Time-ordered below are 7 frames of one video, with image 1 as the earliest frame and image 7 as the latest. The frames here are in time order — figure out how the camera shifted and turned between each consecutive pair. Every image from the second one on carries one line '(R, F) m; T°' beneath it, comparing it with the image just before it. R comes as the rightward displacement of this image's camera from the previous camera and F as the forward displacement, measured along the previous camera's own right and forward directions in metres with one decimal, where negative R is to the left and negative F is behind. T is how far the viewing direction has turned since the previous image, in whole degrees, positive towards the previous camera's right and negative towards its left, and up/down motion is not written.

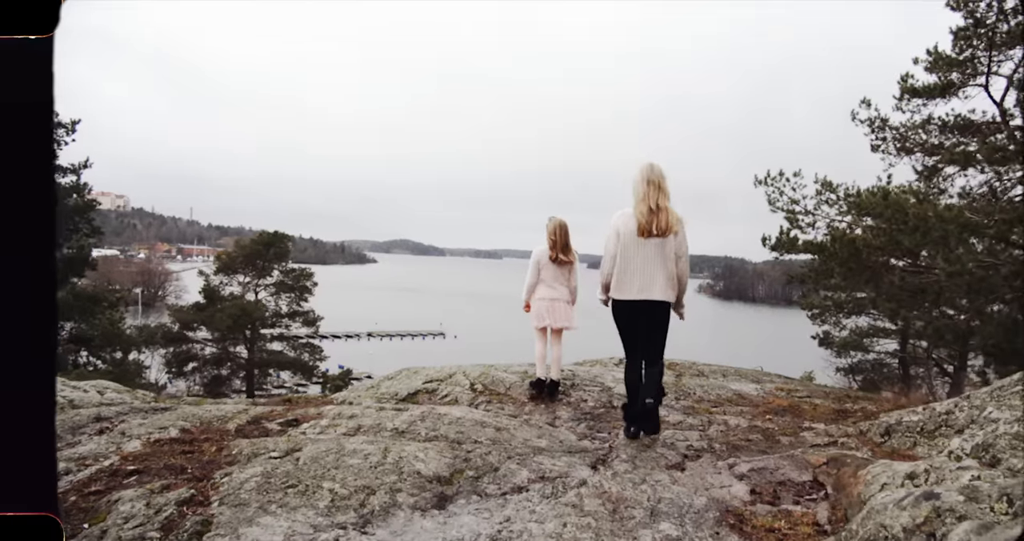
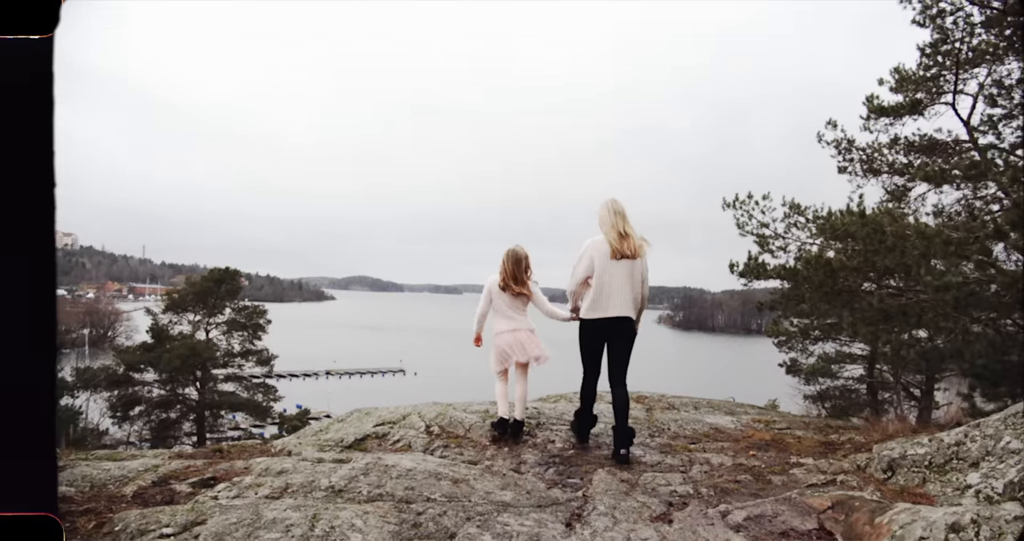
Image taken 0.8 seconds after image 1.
(0.0, +0.5) m; +3°
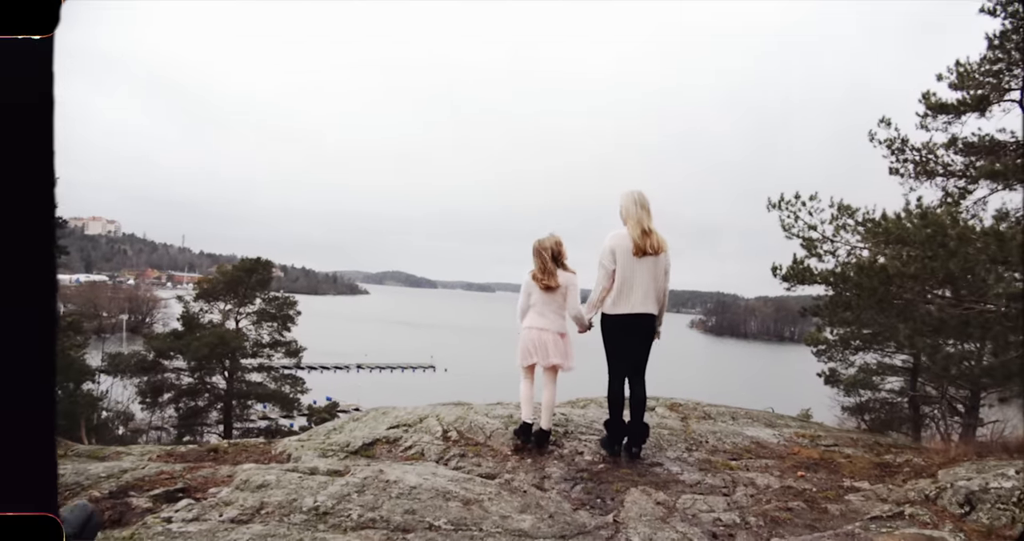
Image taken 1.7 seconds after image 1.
(0.0, +0.5) m; -3°
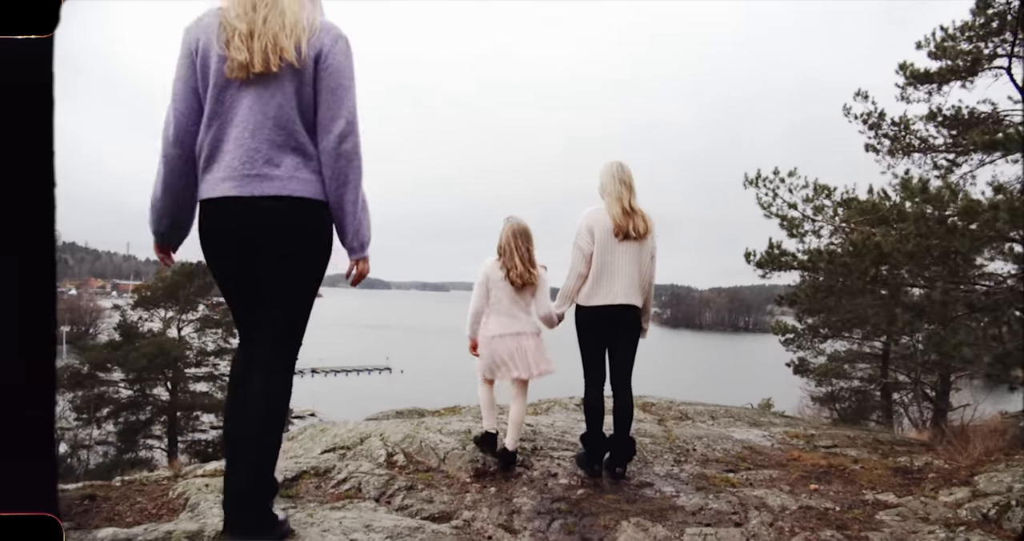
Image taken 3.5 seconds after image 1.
(0.0, +0.9) m; +4°
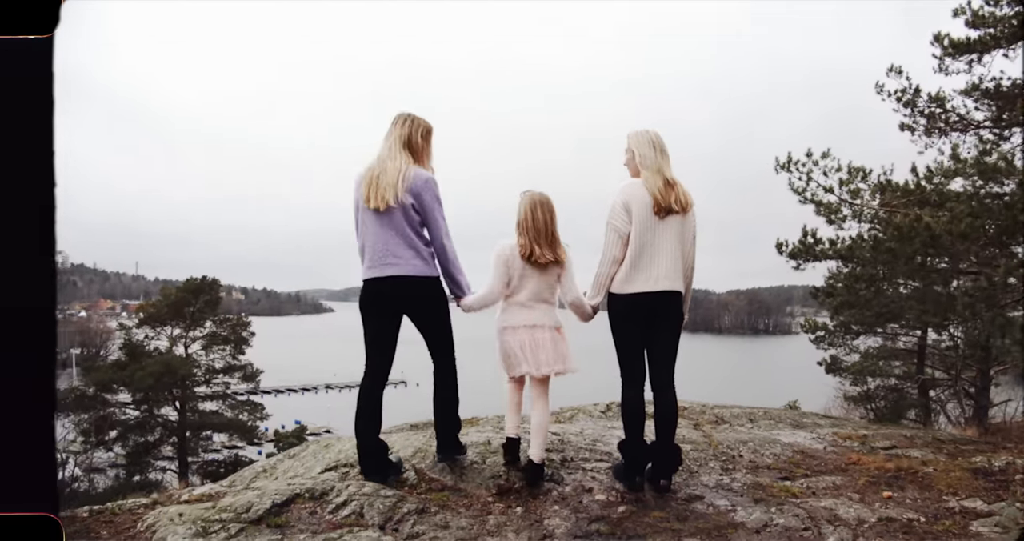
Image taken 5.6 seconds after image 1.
(-0.1, +0.5) m; -1°
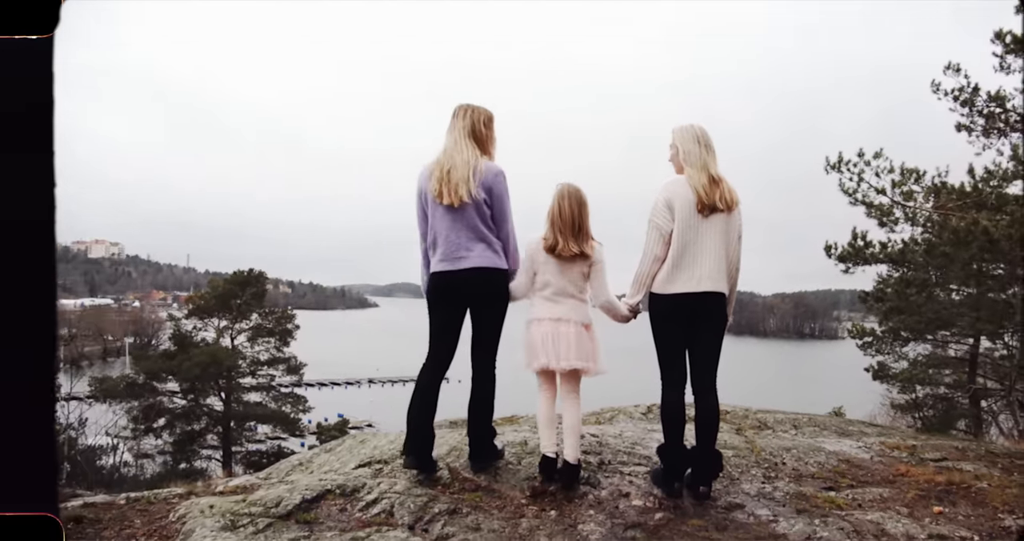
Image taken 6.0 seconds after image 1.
(0.0, +0.1) m; -4°
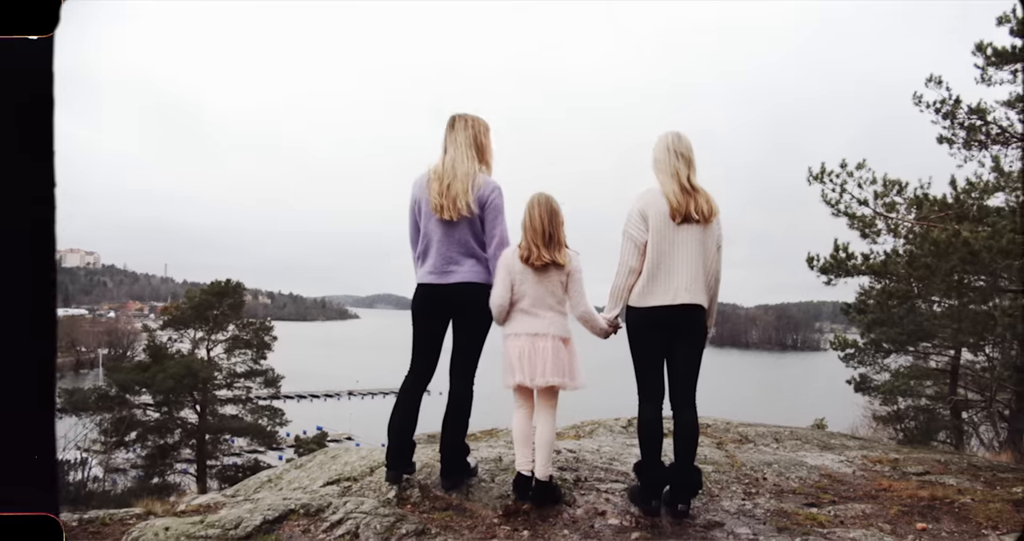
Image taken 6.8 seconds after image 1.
(0.0, +0.1) m; +2°
